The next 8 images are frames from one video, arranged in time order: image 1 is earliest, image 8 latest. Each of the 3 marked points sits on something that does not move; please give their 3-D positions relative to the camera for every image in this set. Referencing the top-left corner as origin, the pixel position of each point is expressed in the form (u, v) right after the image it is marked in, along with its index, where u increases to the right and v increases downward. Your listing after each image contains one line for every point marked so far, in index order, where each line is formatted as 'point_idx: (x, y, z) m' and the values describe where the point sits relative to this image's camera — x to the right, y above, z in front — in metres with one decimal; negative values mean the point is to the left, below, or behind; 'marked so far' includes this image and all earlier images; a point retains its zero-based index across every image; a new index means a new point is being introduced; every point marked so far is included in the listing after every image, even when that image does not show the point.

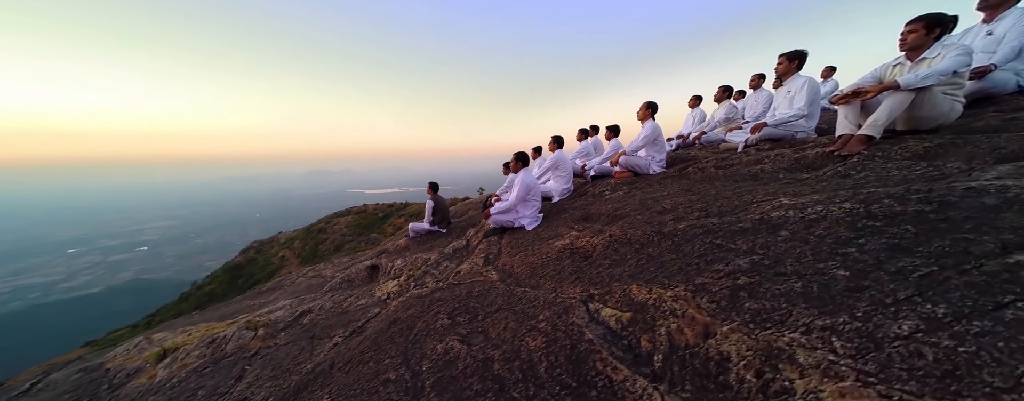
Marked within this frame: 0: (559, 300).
0: (+0.5, -1.0, +3.2) m
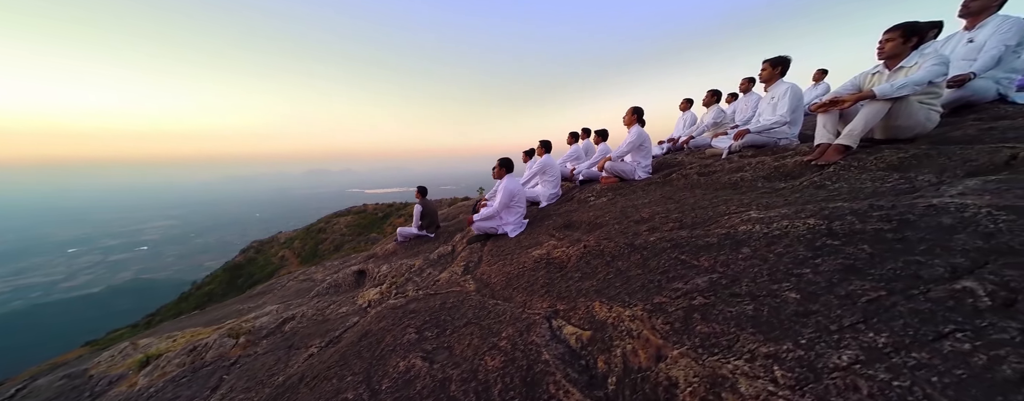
0: (+0.1, -1.1, +3.1) m
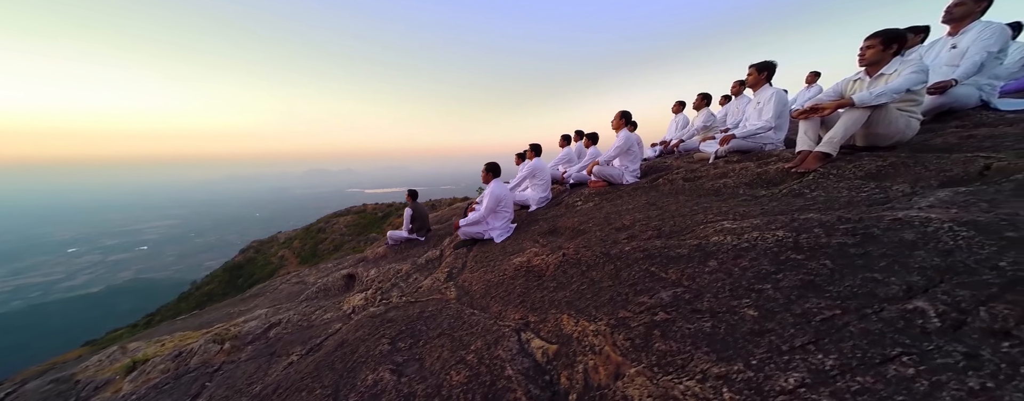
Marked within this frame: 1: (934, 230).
0: (-0.2, -1.2, +3.1) m
1: (+3.0, -0.2, +2.2) m
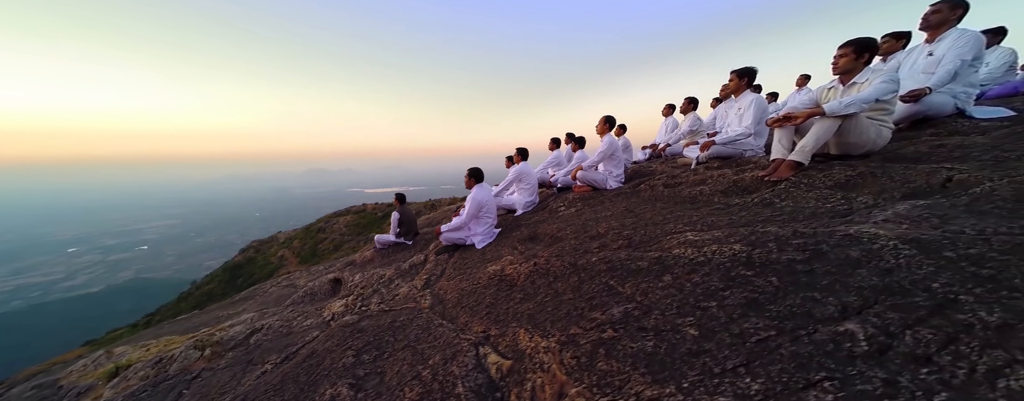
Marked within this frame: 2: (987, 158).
0: (-0.5, -1.4, +3.1) m
1: (+2.6, -0.3, +2.2) m
2: (+5.3, +0.5, +3.5) m
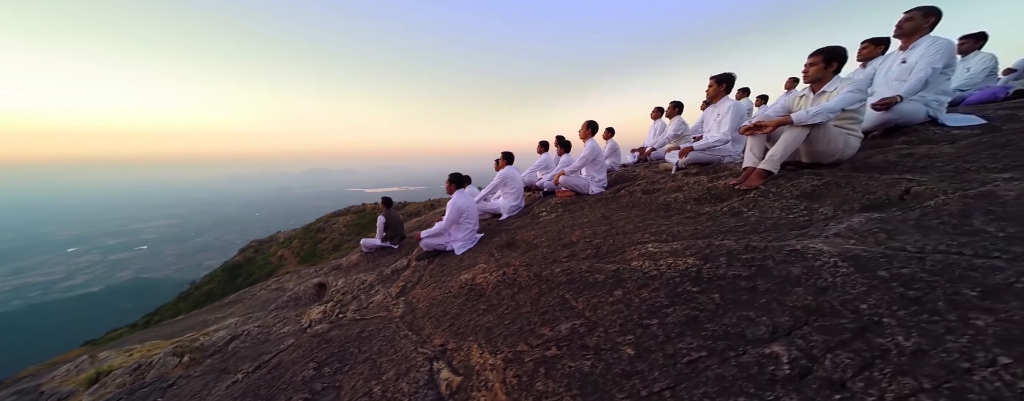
0: (-1.0, -1.5, +3.1) m
1: (+2.2, -0.4, +2.2) m
2: (+4.9, +0.3, +3.5) m
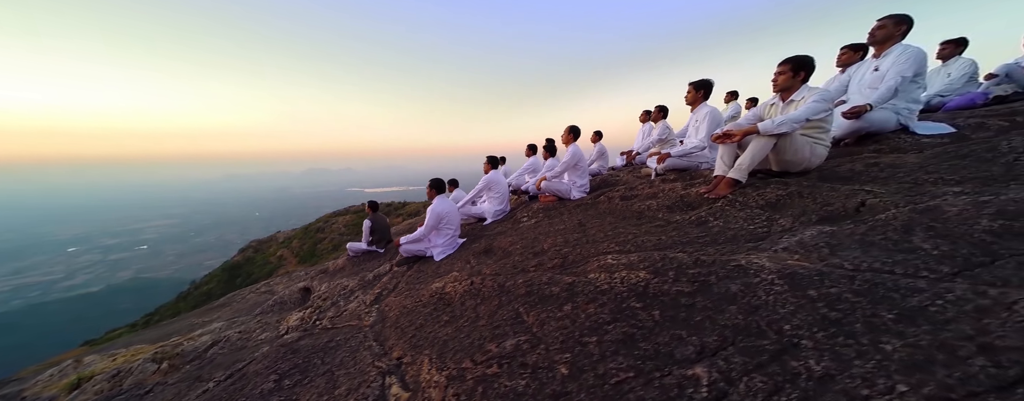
0: (-1.4, -1.6, +3.1) m
1: (+1.7, -0.6, +2.2) m
2: (+4.5, +0.2, +3.6) m
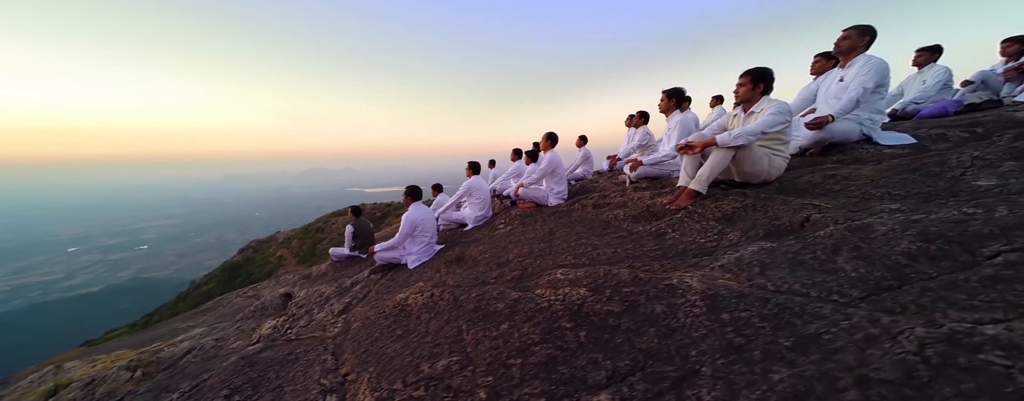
0: (-1.9, -1.8, +3.1) m
1: (+1.2, -0.7, +2.3) m
2: (+3.9, +0.1, +3.6) m
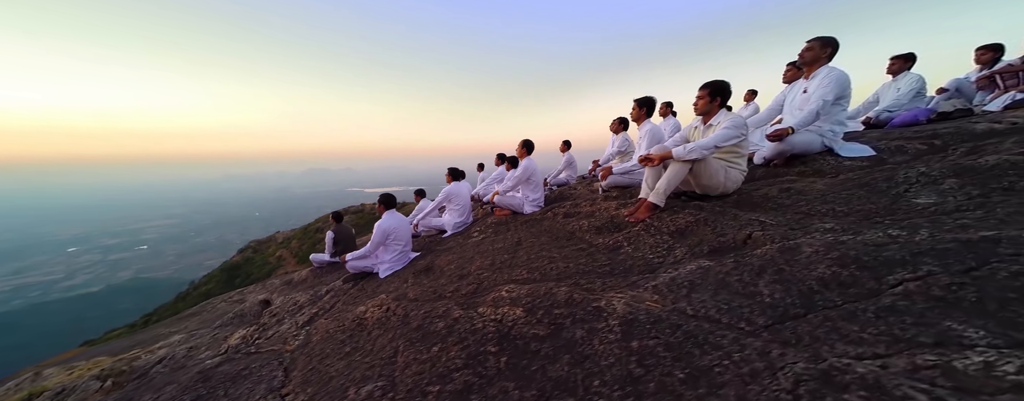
0: (-2.5, -2.0, +3.1) m
1: (+0.7, -0.9, +2.3) m
2: (+3.3, -0.1, +3.6) m
